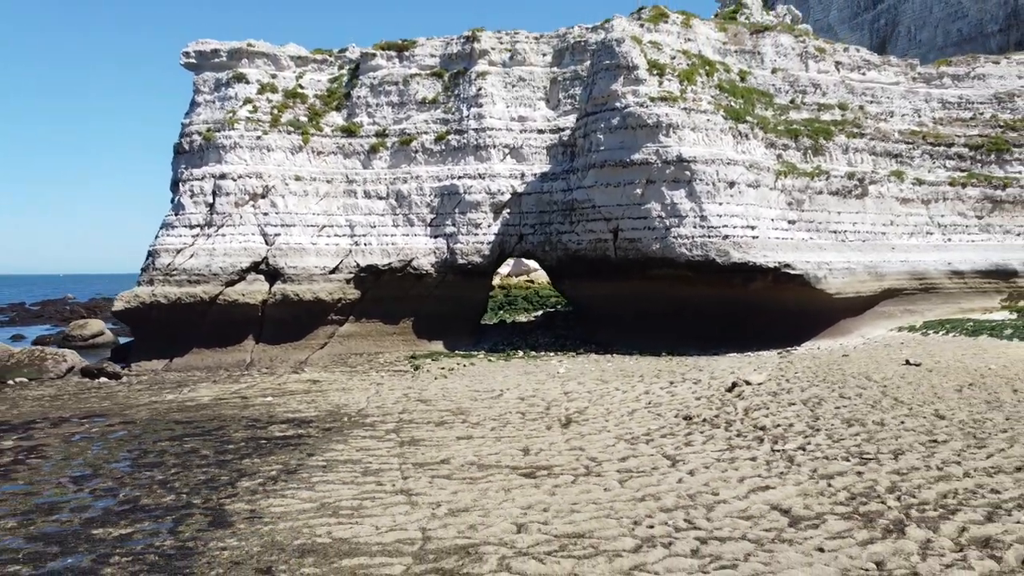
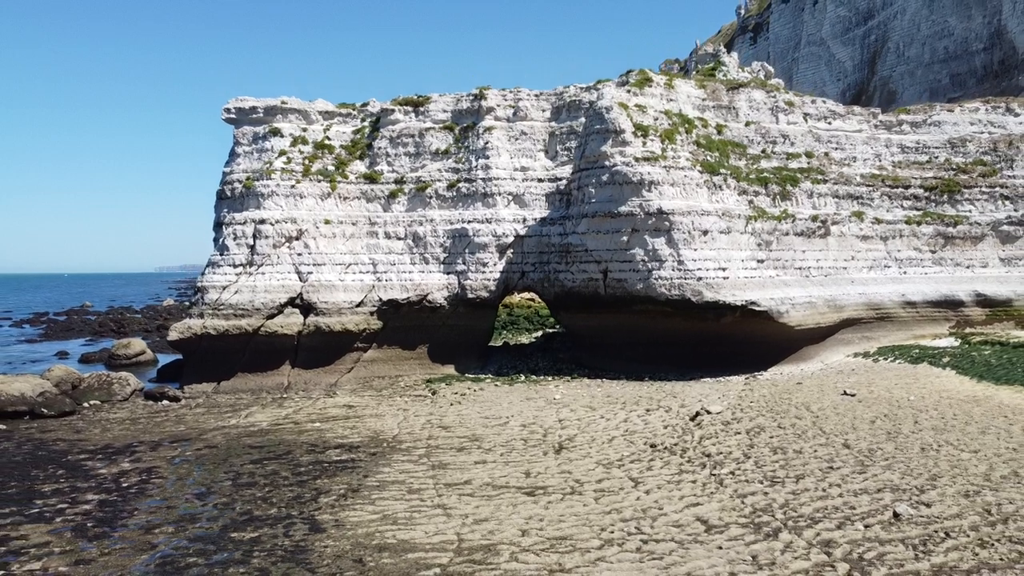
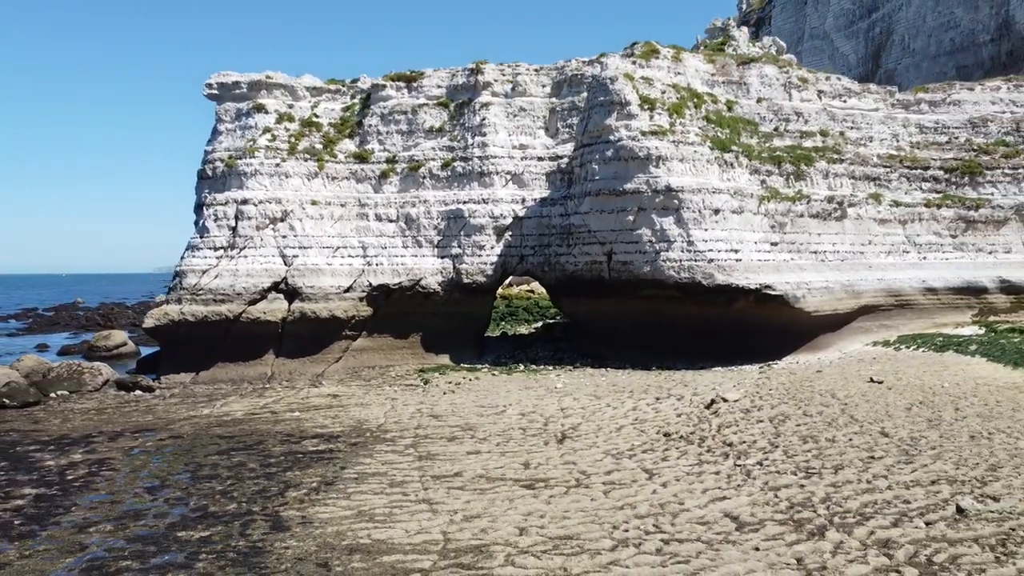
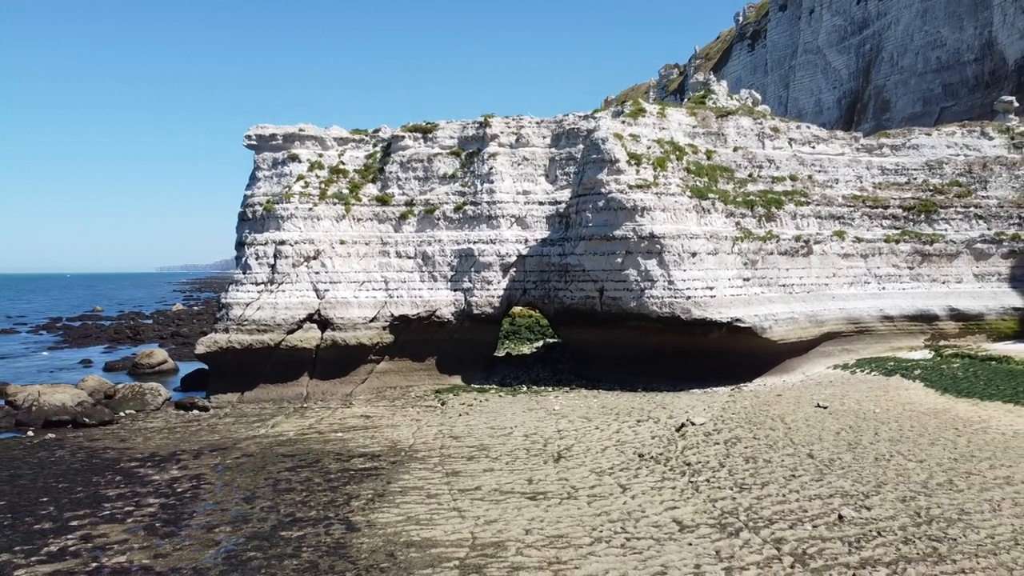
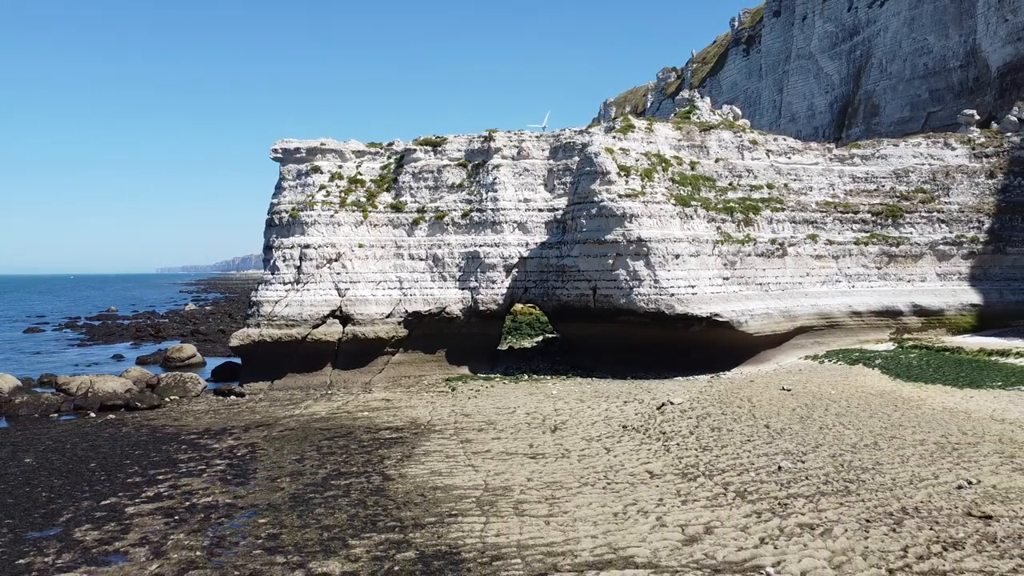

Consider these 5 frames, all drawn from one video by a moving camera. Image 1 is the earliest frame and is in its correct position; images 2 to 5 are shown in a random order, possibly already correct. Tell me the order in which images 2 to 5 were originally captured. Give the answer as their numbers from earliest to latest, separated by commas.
3, 2, 4, 5
